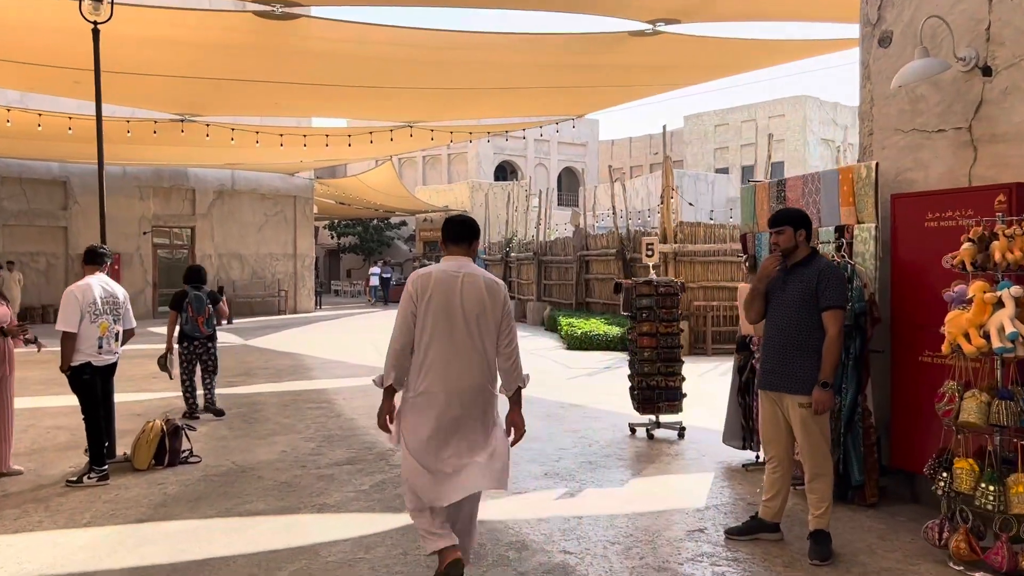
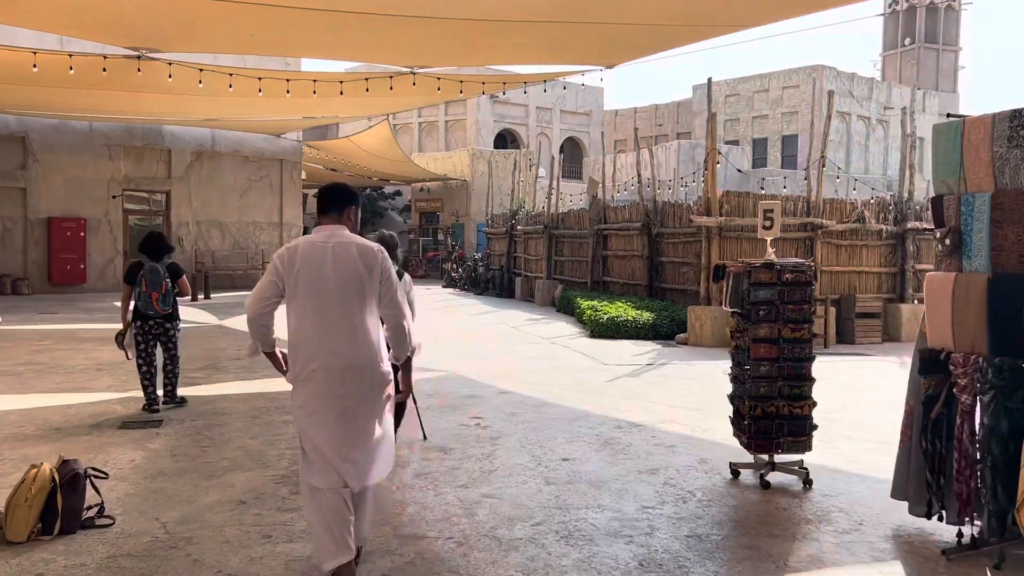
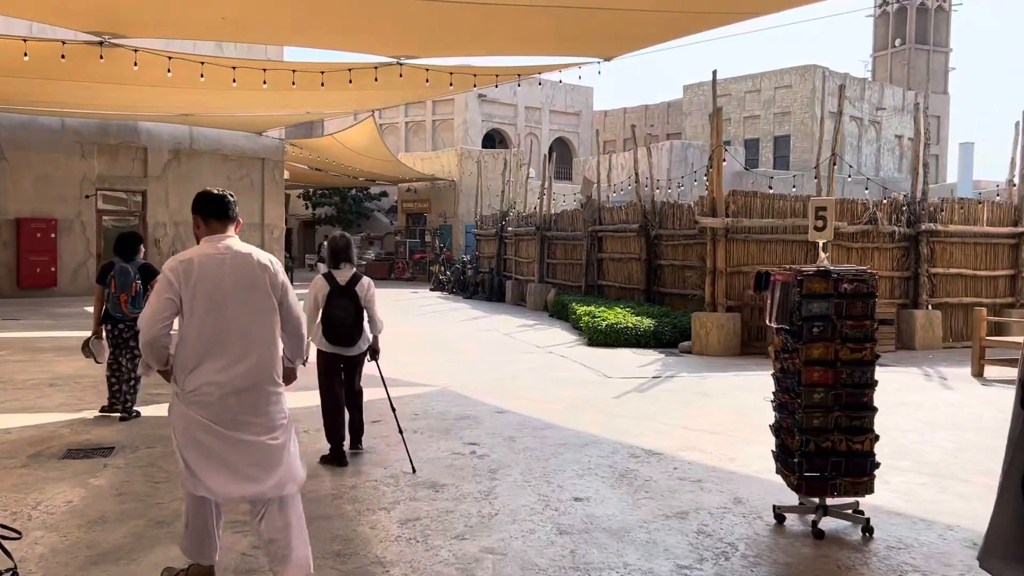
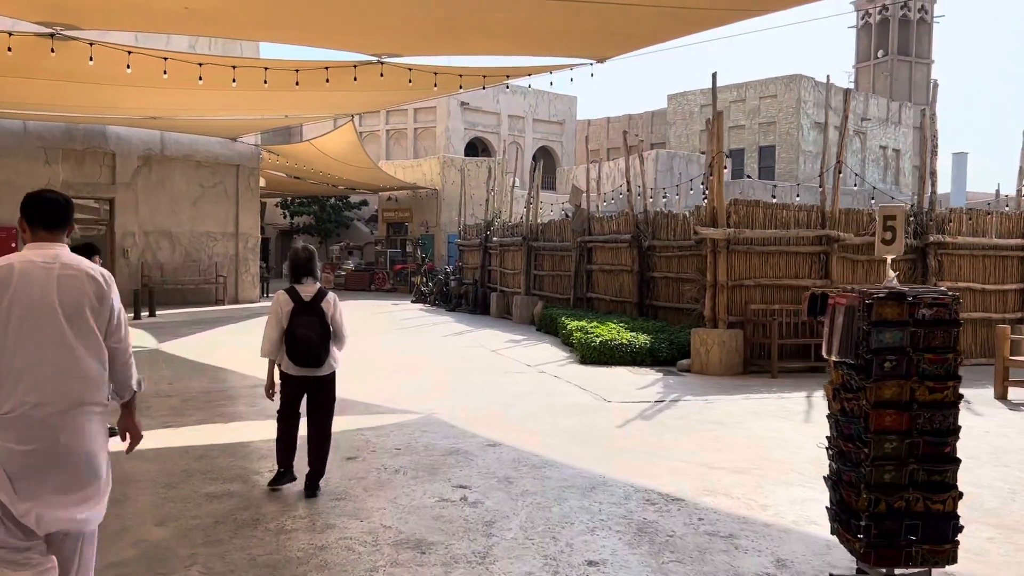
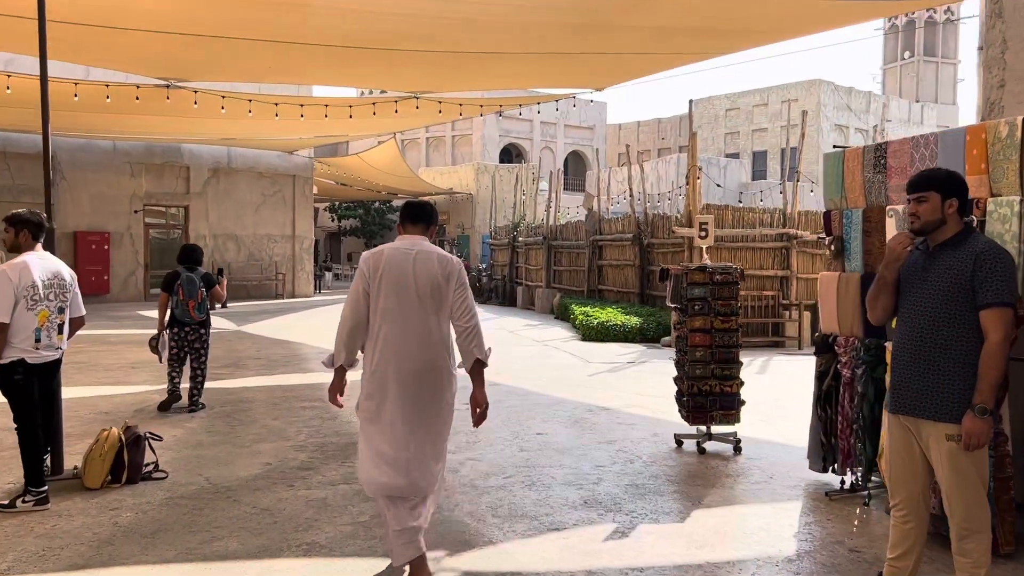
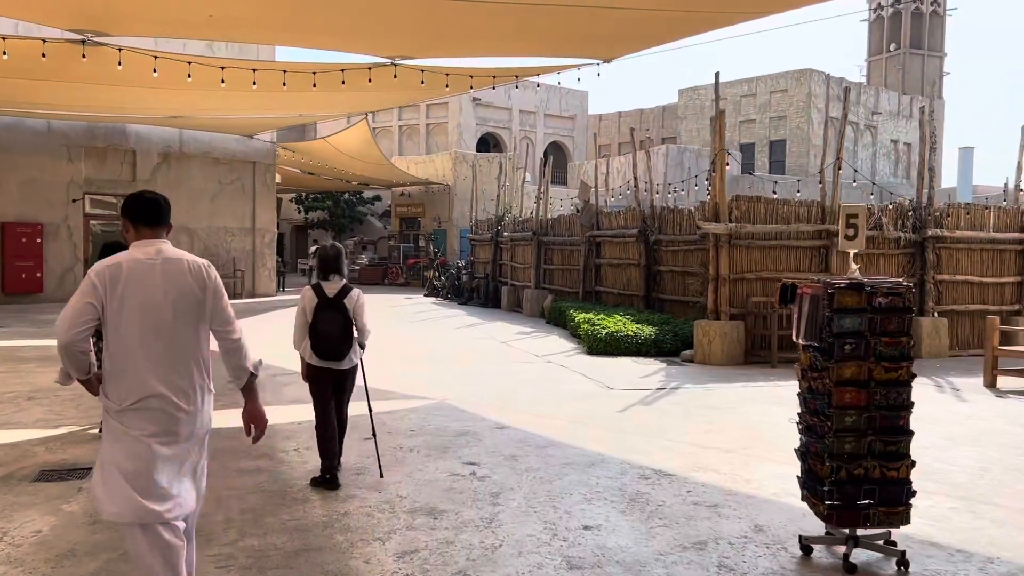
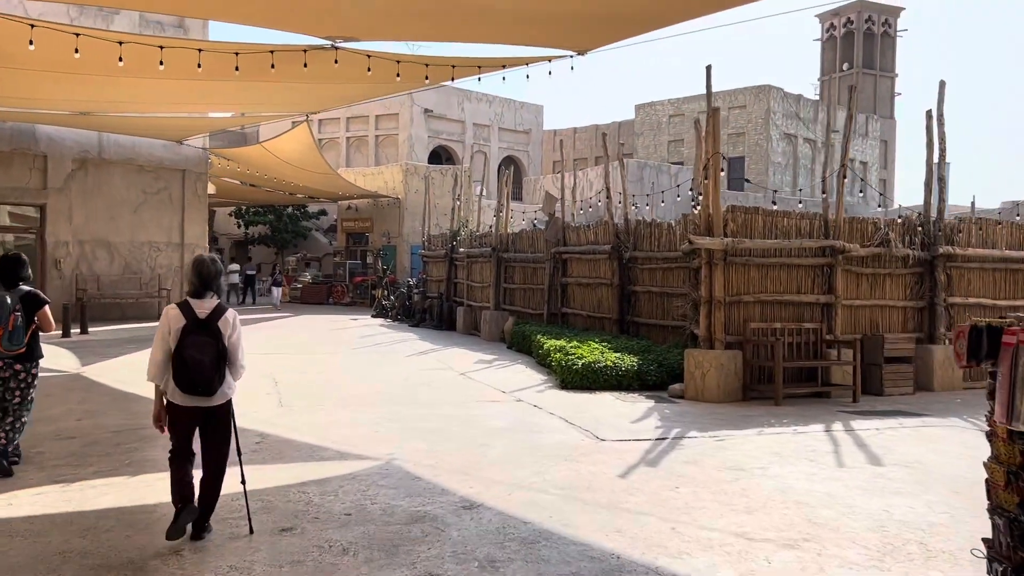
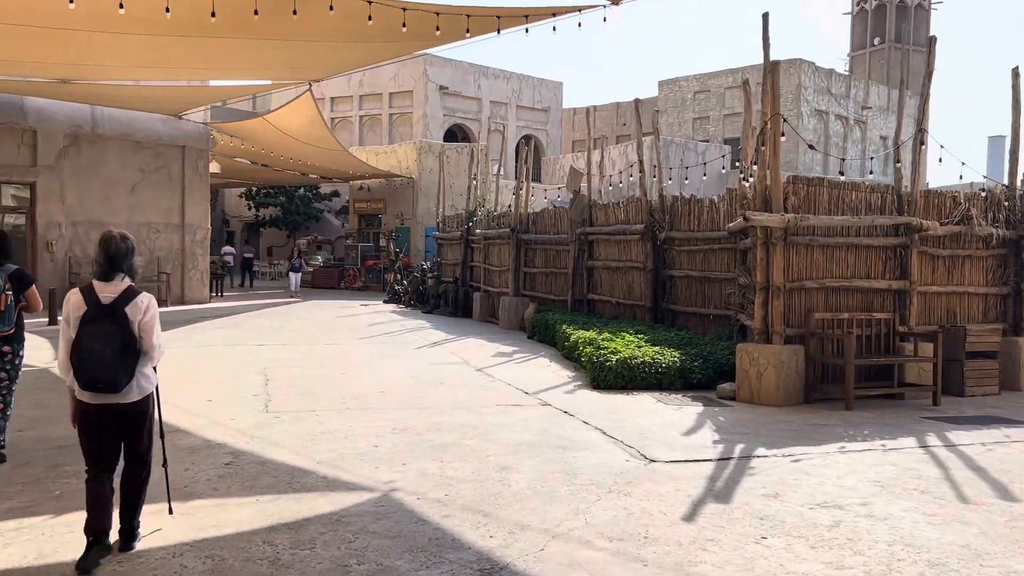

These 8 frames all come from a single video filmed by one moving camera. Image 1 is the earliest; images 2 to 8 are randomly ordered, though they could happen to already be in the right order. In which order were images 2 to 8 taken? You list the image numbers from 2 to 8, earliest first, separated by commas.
5, 2, 3, 6, 4, 7, 8
